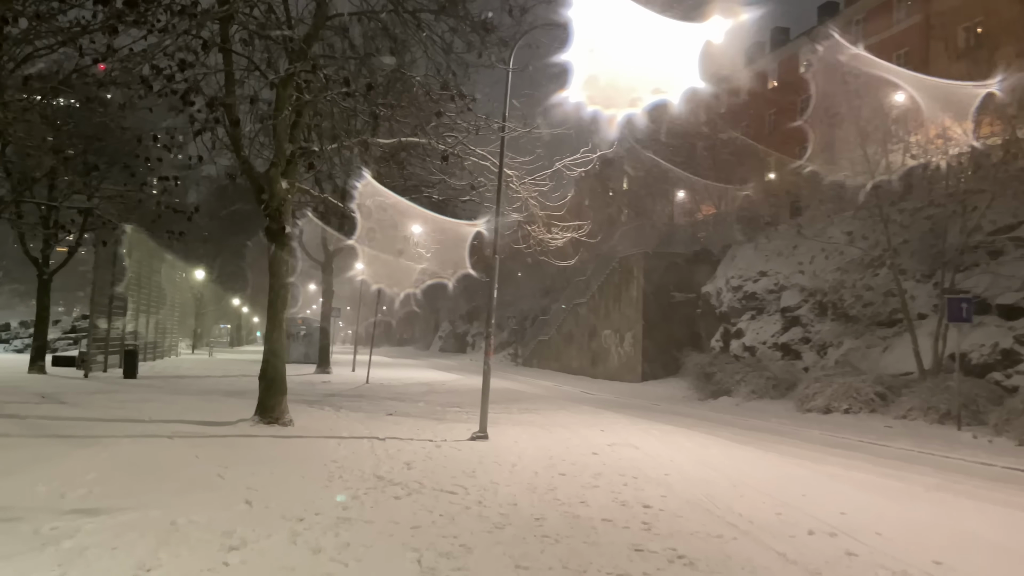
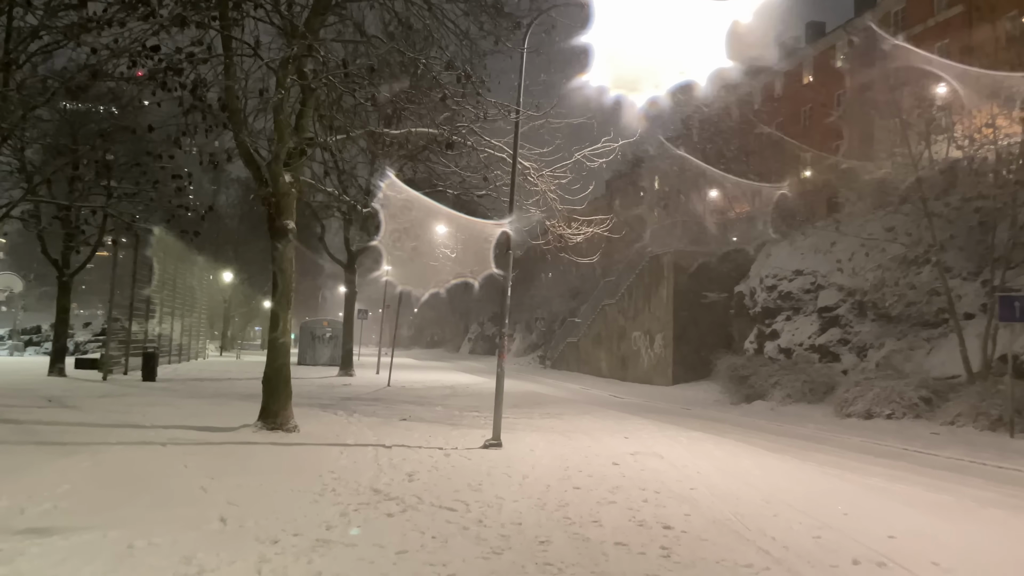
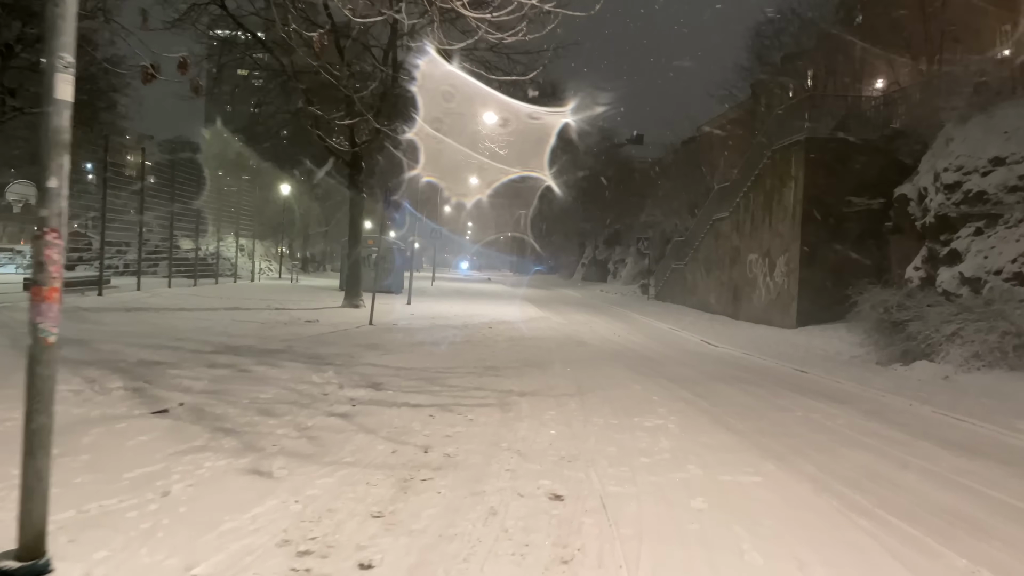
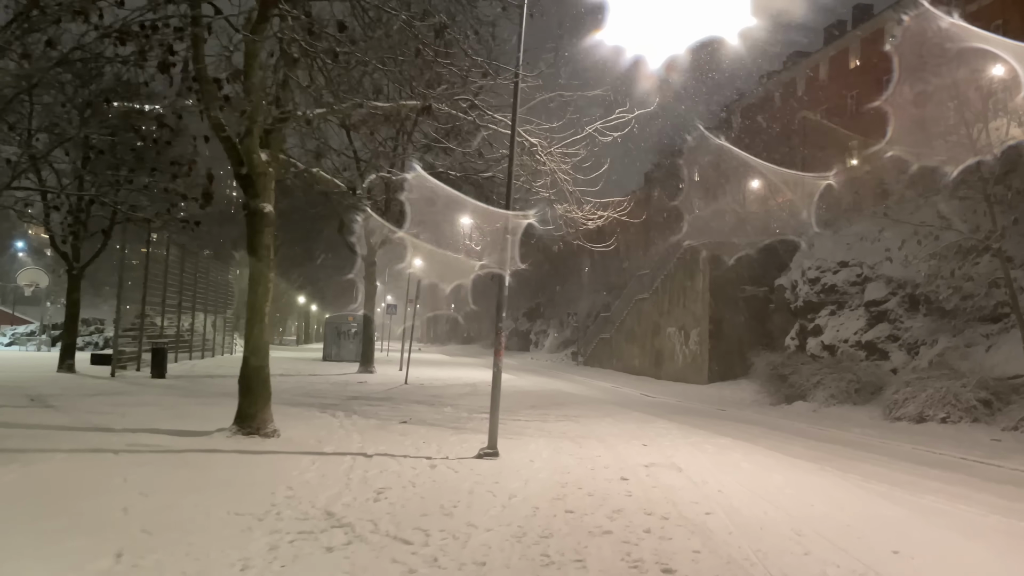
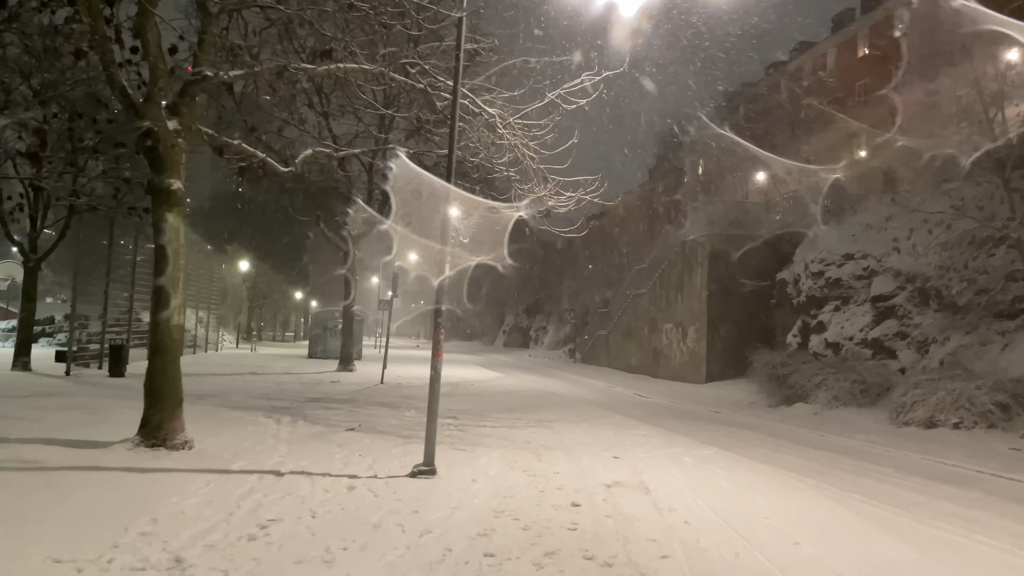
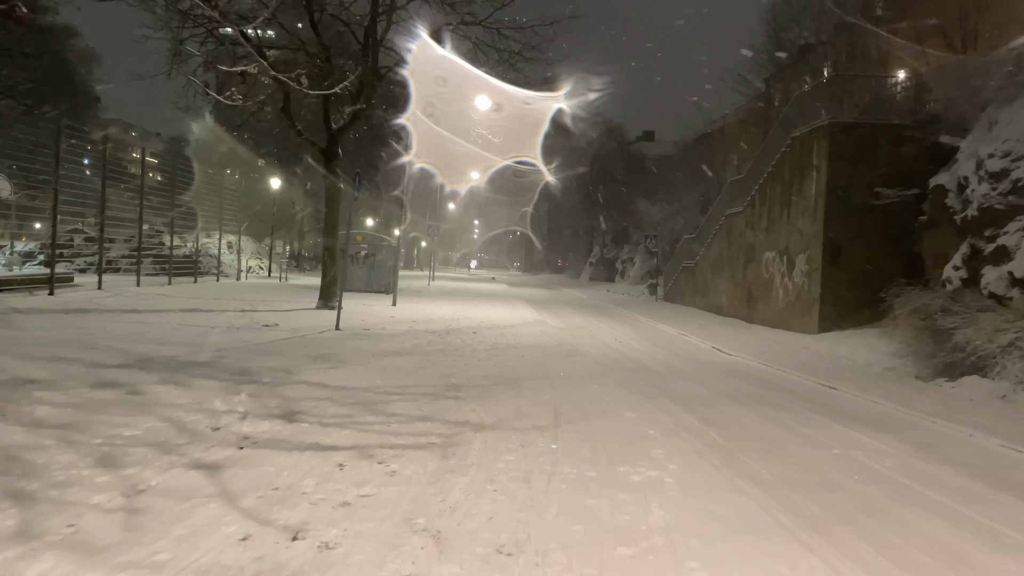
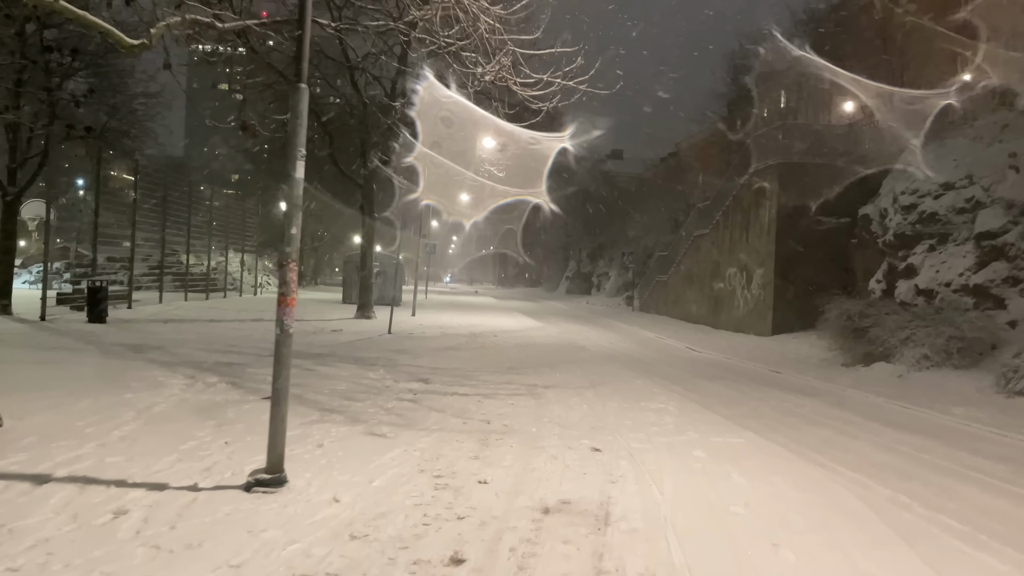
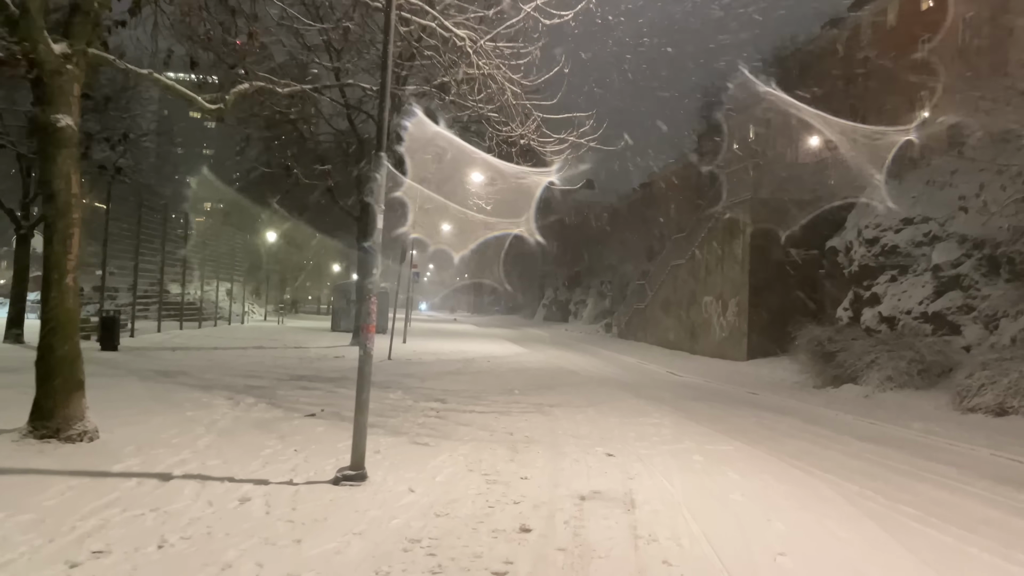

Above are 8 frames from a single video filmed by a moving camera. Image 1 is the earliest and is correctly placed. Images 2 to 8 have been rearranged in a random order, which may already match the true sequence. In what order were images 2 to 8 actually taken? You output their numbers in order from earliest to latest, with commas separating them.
2, 4, 5, 8, 7, 3, 6
